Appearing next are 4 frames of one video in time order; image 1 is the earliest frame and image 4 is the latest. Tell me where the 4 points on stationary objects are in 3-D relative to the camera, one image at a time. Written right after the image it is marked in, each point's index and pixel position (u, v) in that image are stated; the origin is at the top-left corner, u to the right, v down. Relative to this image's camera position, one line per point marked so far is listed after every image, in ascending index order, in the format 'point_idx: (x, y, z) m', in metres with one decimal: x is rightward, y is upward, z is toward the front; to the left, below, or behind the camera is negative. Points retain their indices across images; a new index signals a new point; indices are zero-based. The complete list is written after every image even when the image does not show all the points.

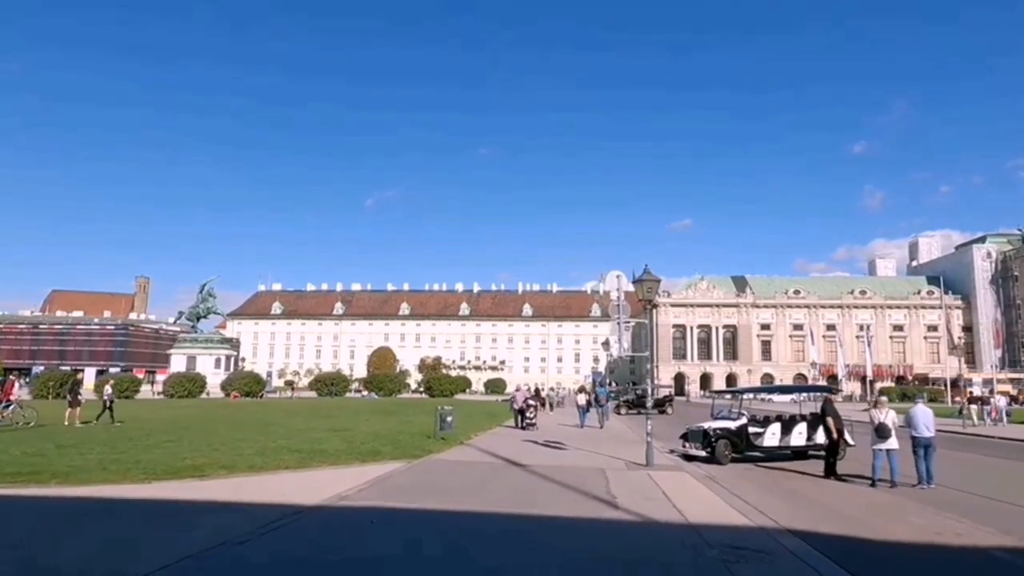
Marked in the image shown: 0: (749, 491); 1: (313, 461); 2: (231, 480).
0: (+4.9, -4.2, +14.9) m
1: (-4.2, -3.7, +15.4) m
2: (-5.0, -3.4, +12.8) m
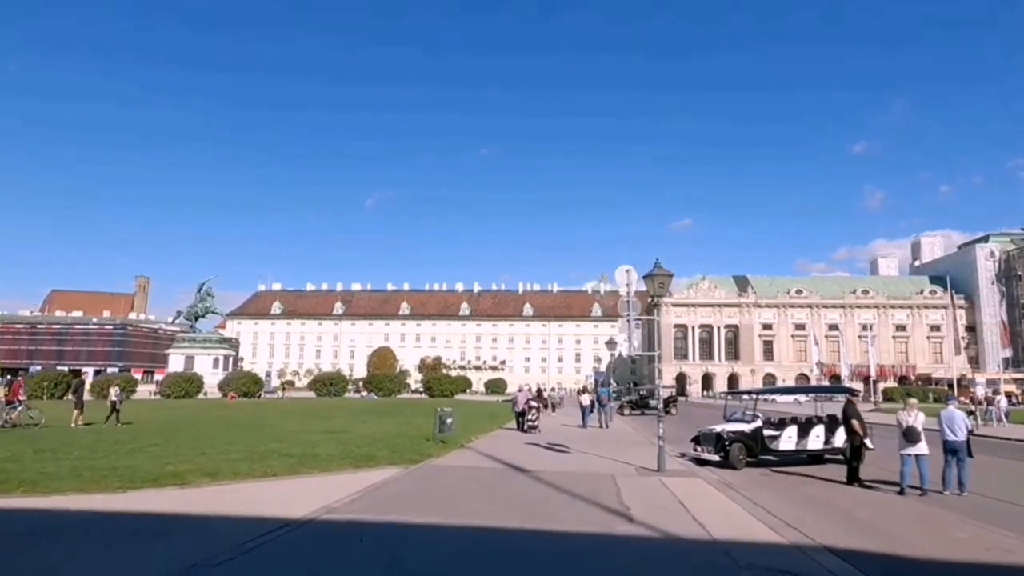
0: (+4.9, -4.1, +14.0) m
1: (-4.2, -3.6, +14.5) m
2: (-4.9, -3.3, +11.9) m
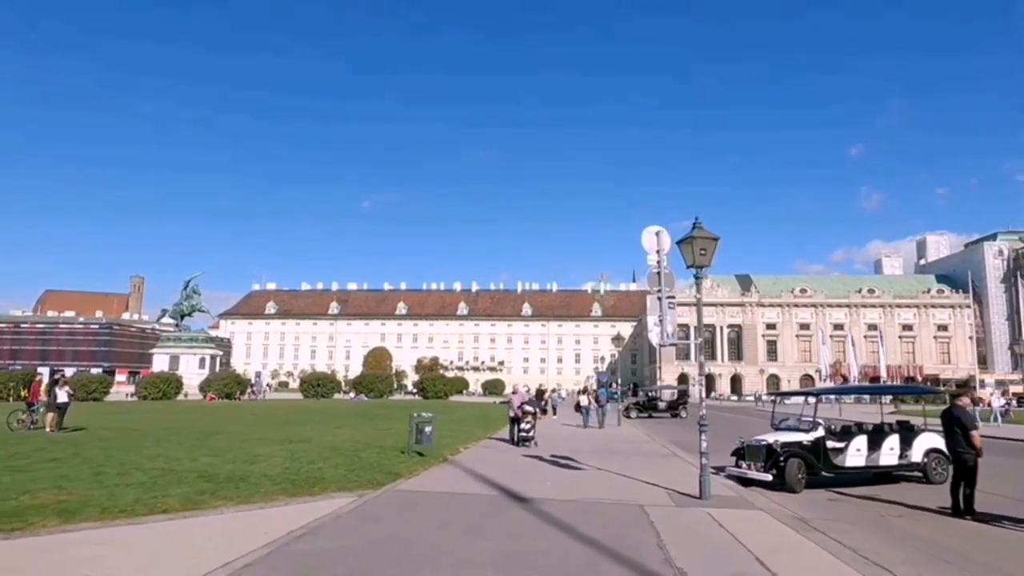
0: (+4.8, -3.5, +10.1) m
1: (-4.3, -3.0, +10.6) m
2: (-5.0, -2.7, +8.0) m
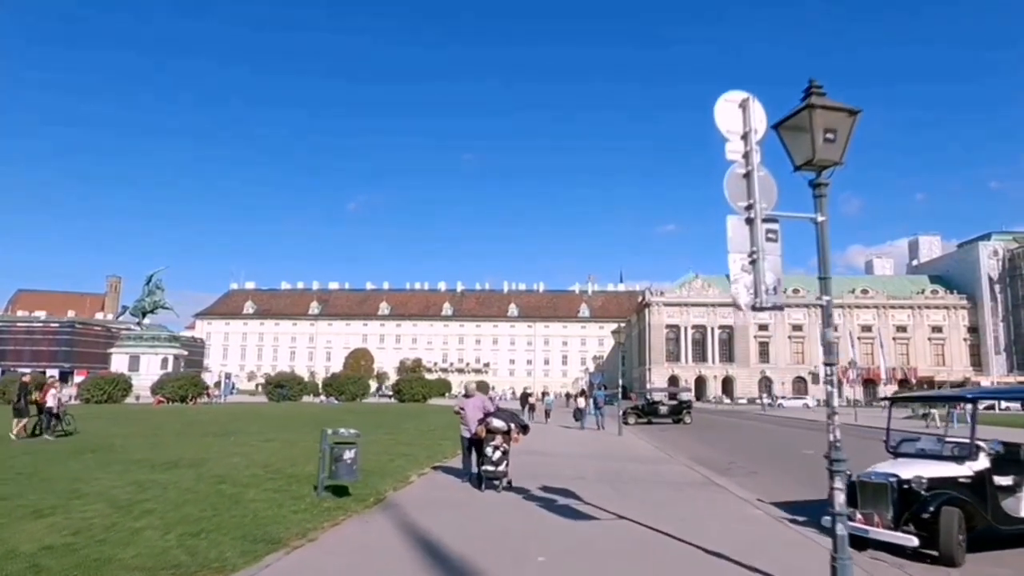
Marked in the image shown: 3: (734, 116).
0: (+4.5, -2.8, +4.5) m
1: (-4.6, -2.2, +4.8) m
2: (-5.2, -1.9, +2.2) m
3: (+2.0, +1.6, +6.8) m
